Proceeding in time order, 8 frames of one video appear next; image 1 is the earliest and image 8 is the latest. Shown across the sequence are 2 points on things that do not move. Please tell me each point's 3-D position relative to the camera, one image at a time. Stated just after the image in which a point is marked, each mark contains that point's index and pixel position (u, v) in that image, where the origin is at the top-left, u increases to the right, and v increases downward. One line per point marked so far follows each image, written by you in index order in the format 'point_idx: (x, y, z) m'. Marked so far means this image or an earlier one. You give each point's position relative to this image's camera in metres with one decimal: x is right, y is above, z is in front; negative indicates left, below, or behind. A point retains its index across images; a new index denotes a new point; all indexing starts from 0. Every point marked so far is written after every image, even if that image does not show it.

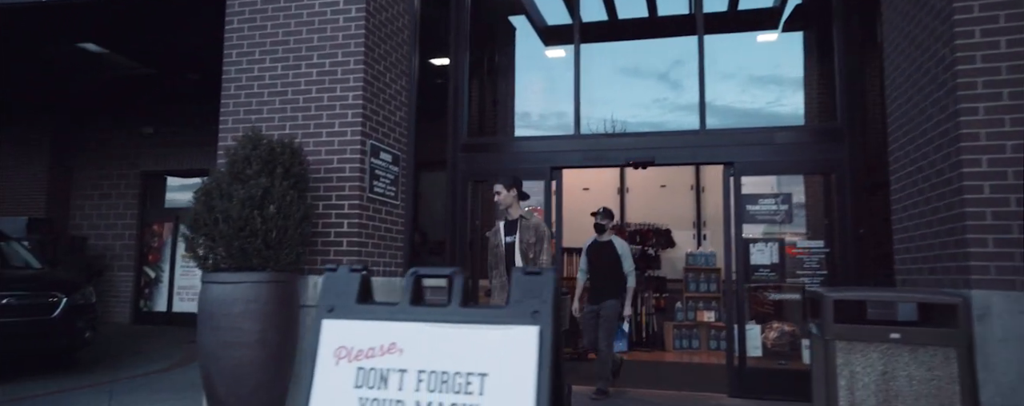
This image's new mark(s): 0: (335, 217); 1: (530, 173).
0: (-1.4, -0.1, +5.3) m
1: (+0.2, +0.3, +7.1) m
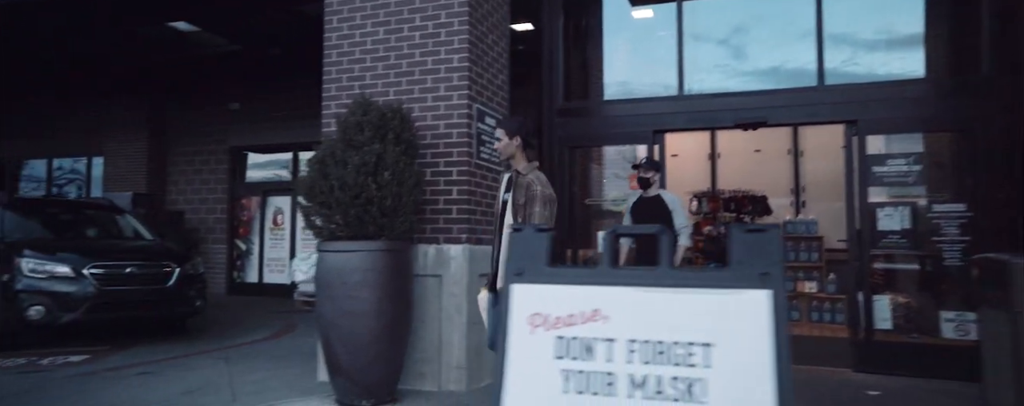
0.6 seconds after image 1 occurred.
0: (-0.5, +0.1, +5.2) m
1: (+1.2, +0.7, +6.8) m
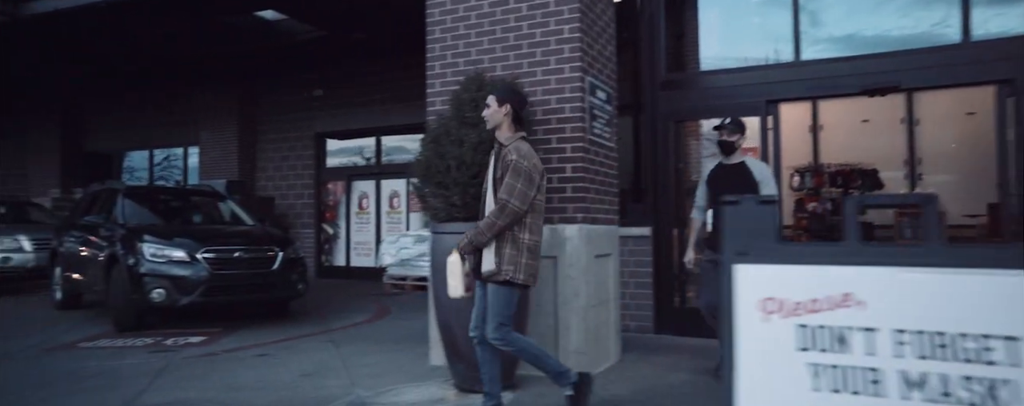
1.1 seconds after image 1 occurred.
0: (+0.3, +0.3, +4.9) m
1: (+2.2, +0.9, +6.4) m
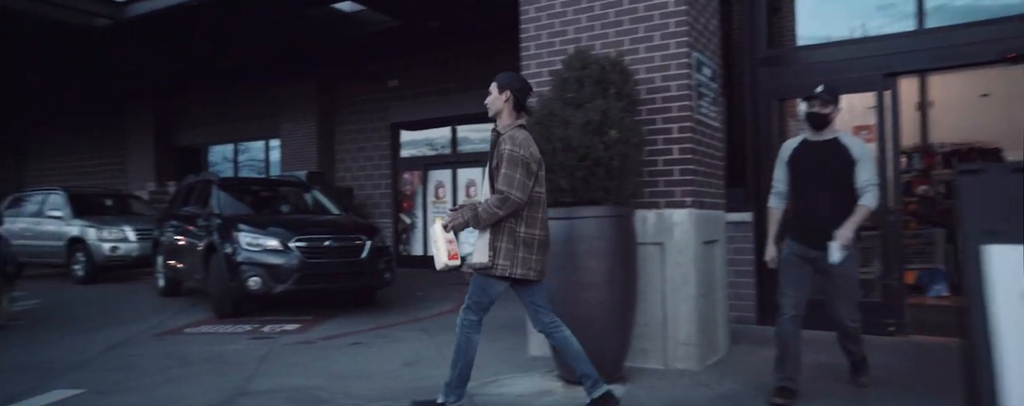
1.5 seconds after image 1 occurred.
0: (+1.0, +0.4, +4.7) m
1: (+3.0, +1.0, +5.9) m
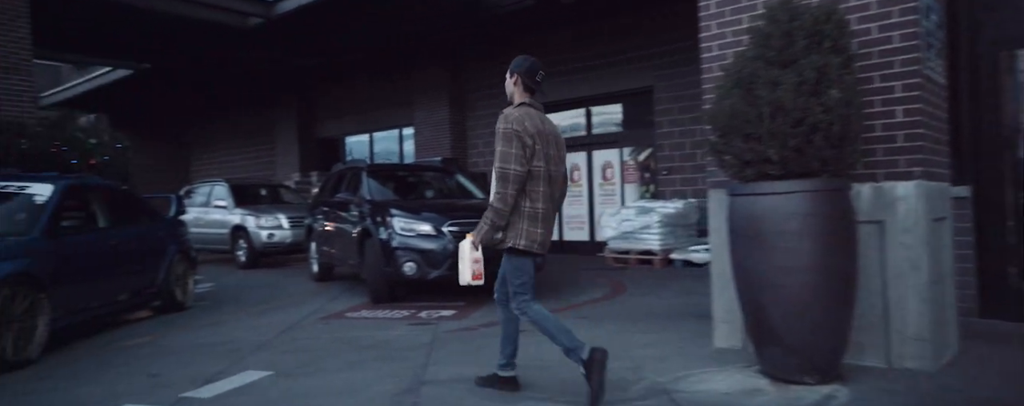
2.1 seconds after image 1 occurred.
0: (+2.2, +0.6, +4.0) m
1: (+4.3, +1.3, +4.9) m
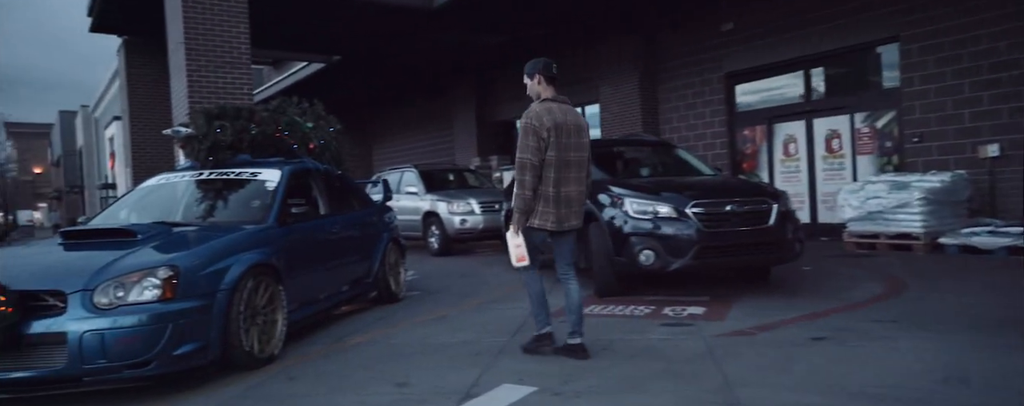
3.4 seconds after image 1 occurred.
0: (+3.7, +0.8, +2.3) m
1: (+6.0, +1.5, +2.6) m
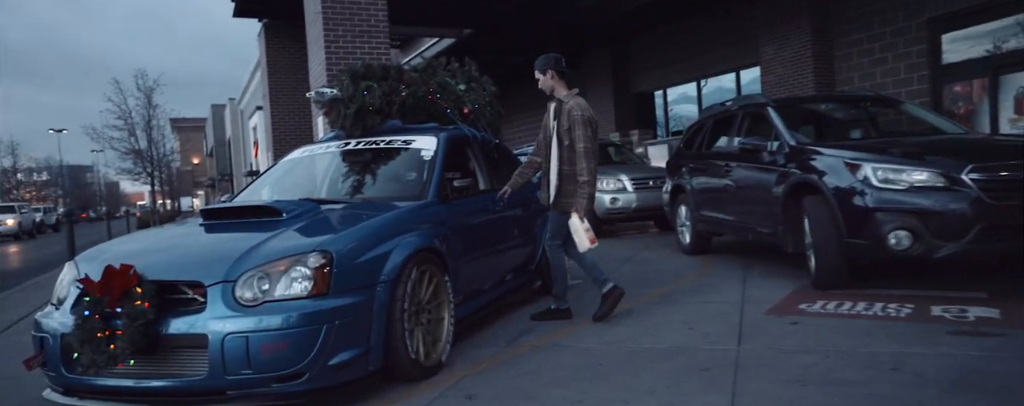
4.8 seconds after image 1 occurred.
0: (+4.4, +0.9, +0.4) m
1: (+6.7, +1.7, +0.3) m
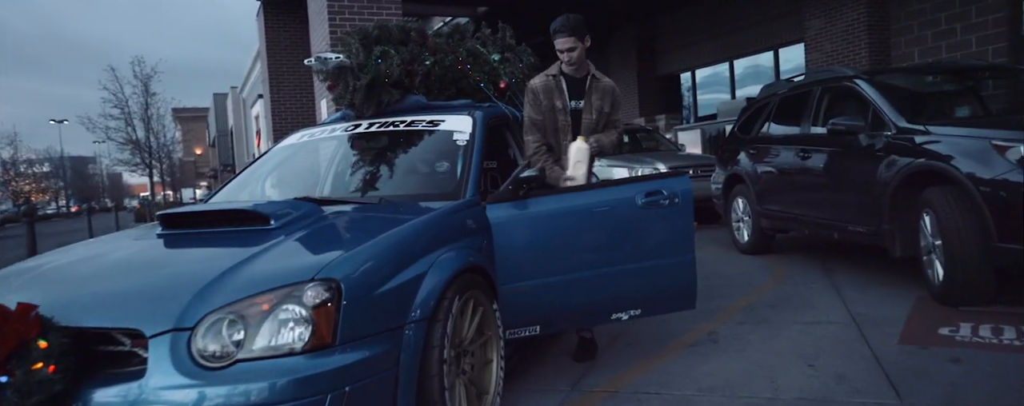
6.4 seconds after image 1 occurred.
0: (+4.7, +0.9, -0.9) m
1: (+7.0, +1.7, -0.9) m
